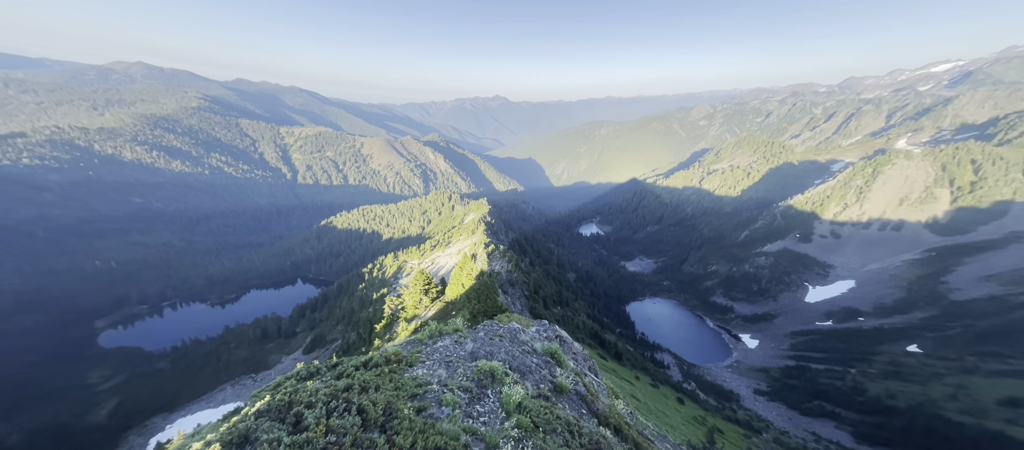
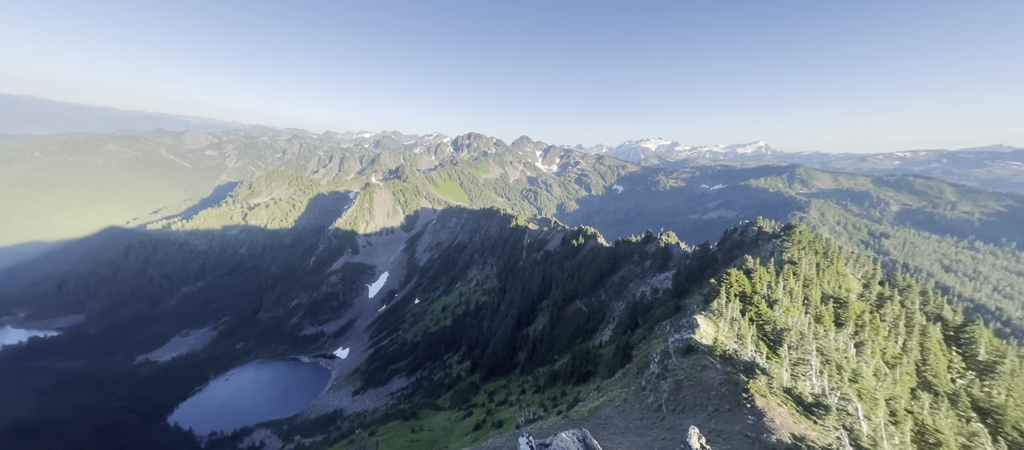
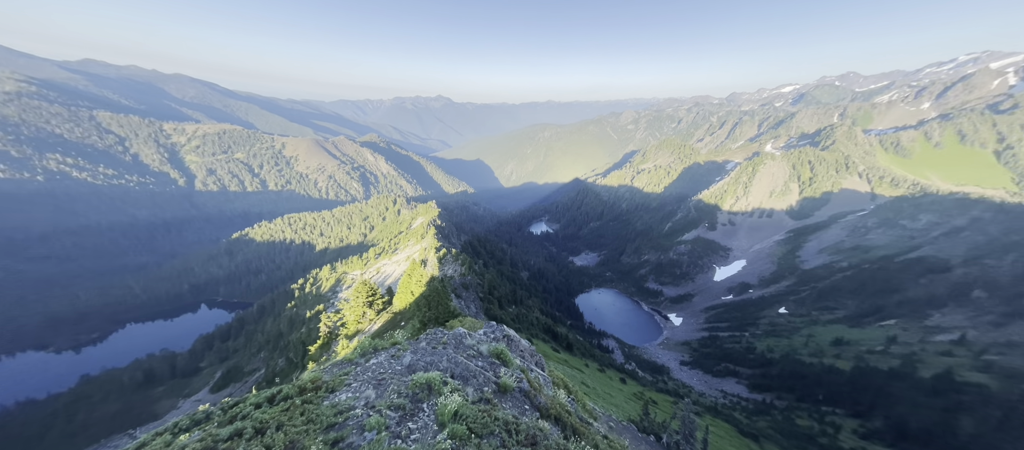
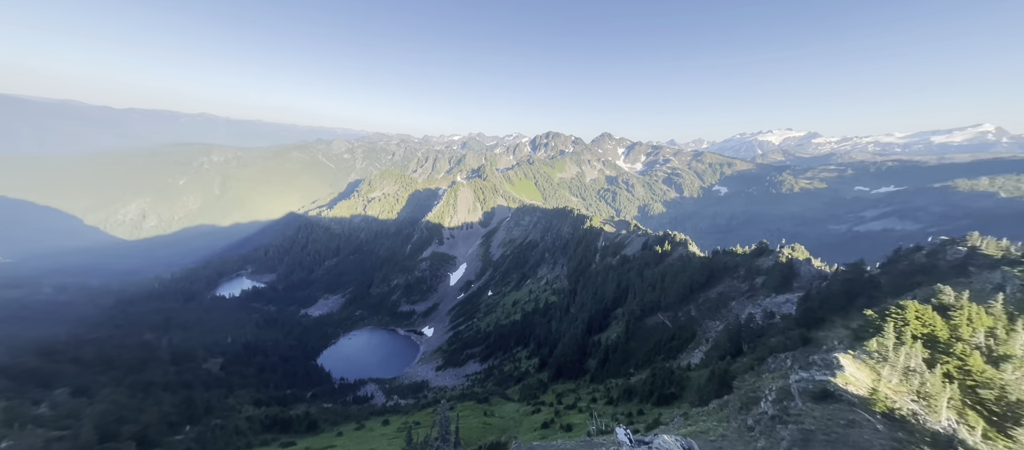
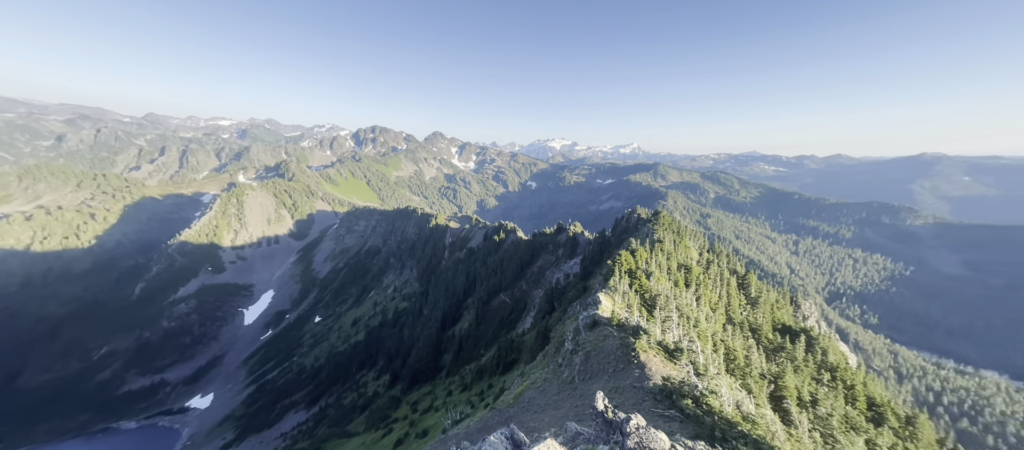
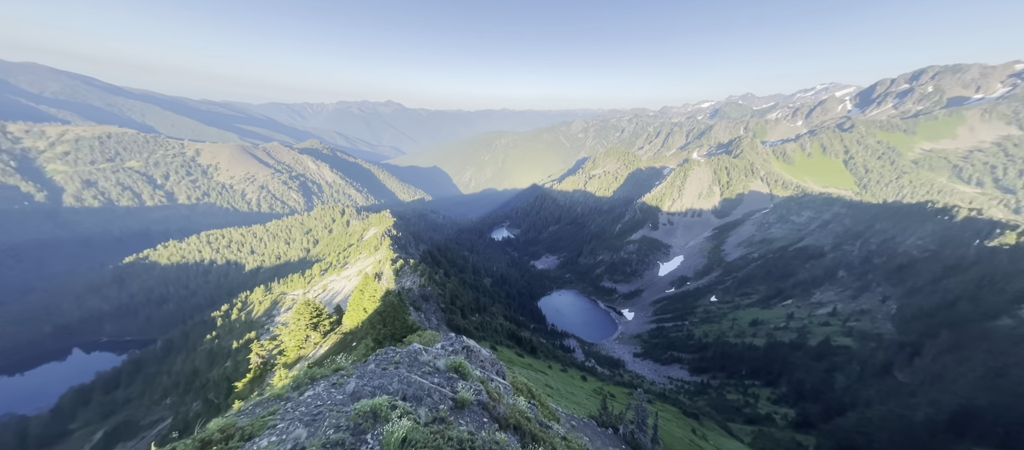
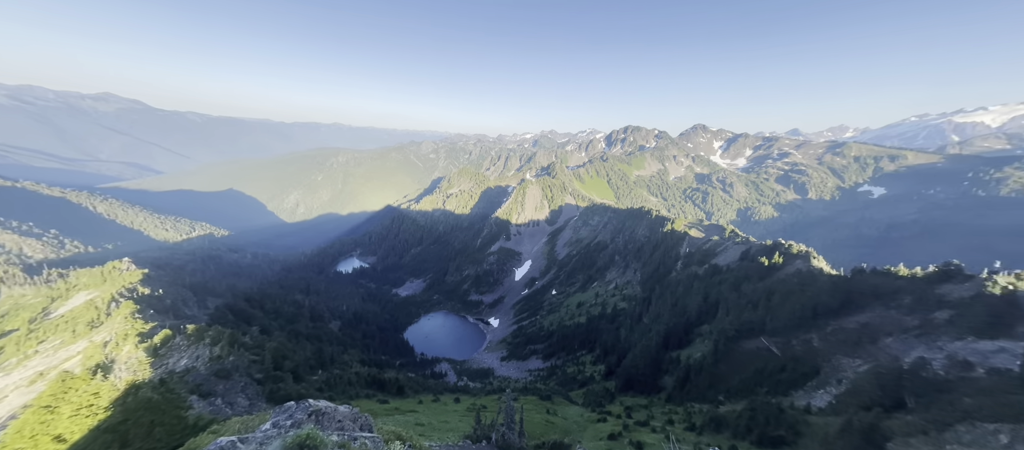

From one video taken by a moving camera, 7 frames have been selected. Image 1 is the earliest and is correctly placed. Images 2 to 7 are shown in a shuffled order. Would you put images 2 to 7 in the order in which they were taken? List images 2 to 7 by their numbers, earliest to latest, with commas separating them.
3, 6, 7, 4, 2, 5
